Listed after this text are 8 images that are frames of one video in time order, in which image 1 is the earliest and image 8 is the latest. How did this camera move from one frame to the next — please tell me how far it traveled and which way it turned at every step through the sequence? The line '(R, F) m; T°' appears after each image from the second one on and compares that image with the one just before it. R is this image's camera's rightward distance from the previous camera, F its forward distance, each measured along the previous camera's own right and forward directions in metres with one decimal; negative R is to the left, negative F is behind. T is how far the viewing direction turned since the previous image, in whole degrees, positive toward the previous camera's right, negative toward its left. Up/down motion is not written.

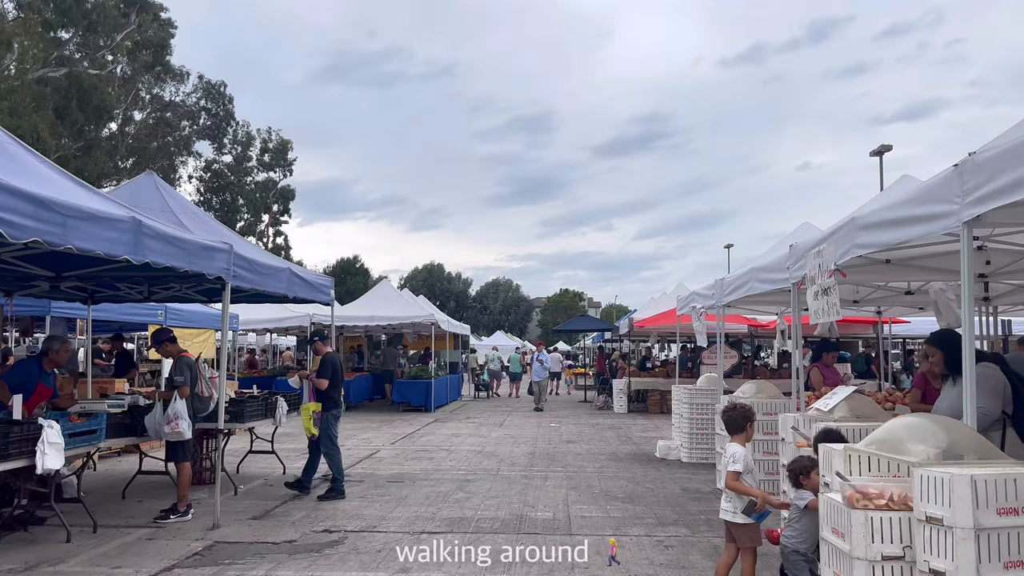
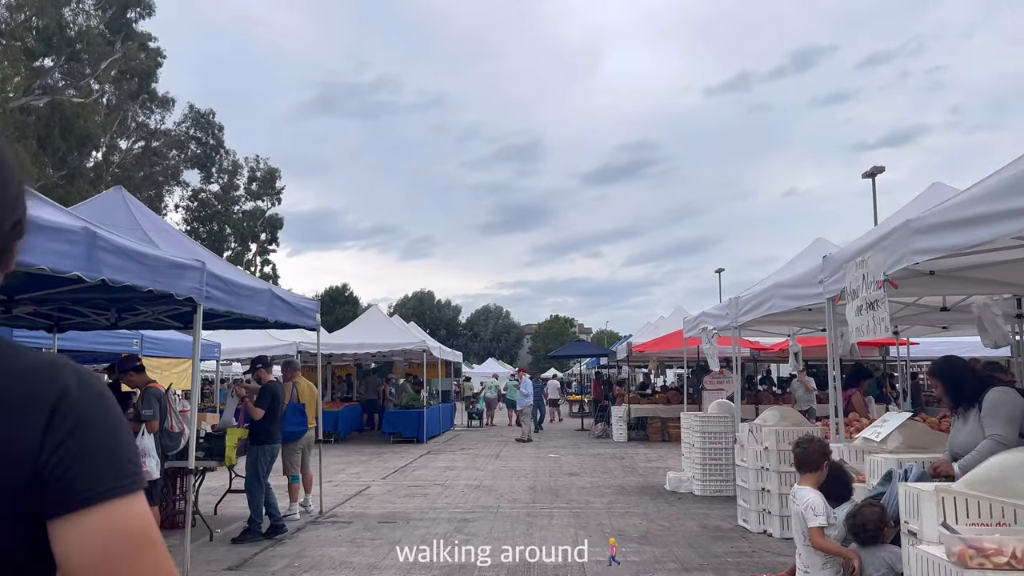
(-0.1, +0.7) m; +1°
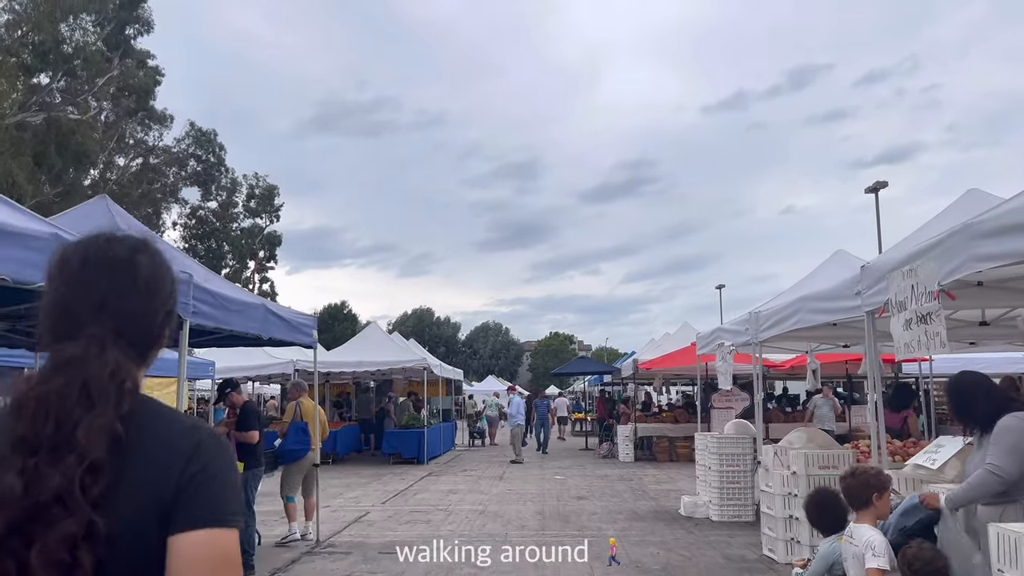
(-0.1, +0.5) m; 0°
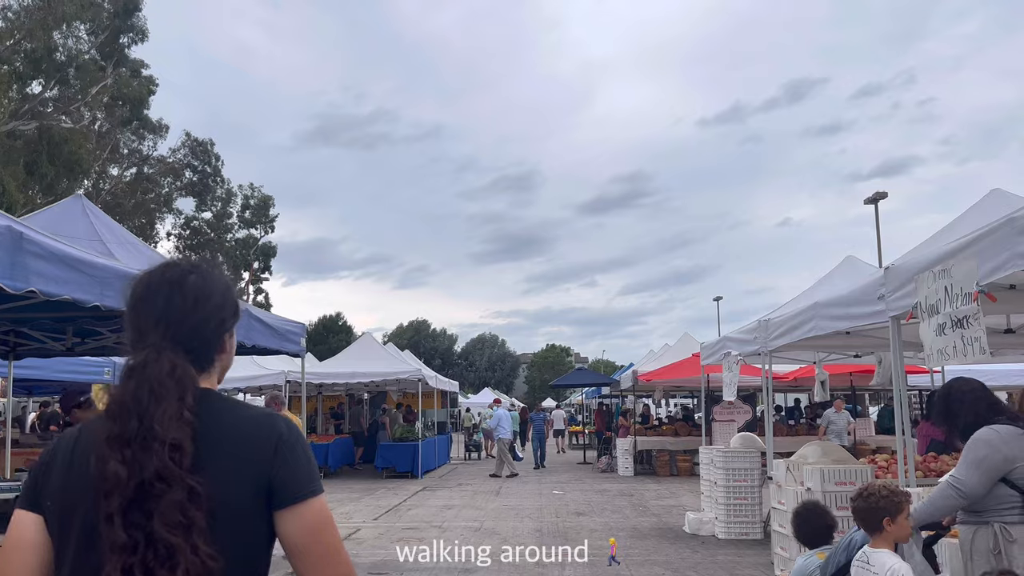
(0.0, +0.4) m; 0°
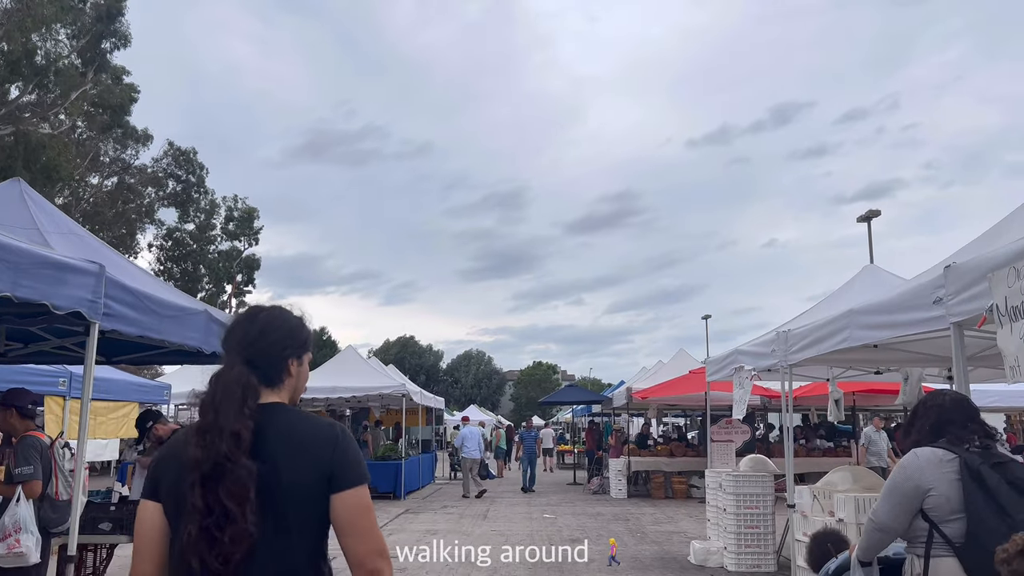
(-0.1, +0.8) m; +1°
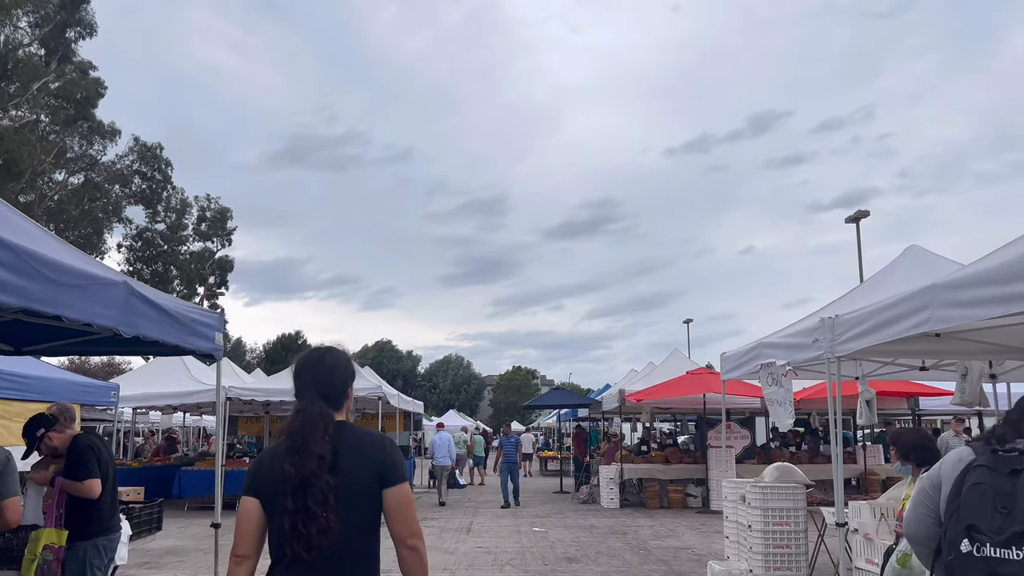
(-0.1, +1.2) m; +2°
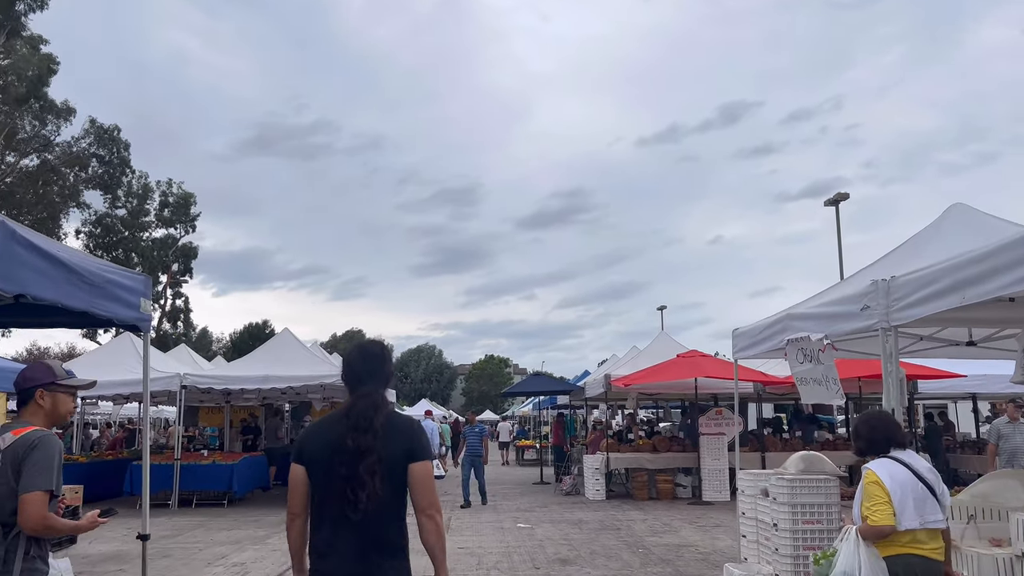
(-0.2, +1.1) m; +2°
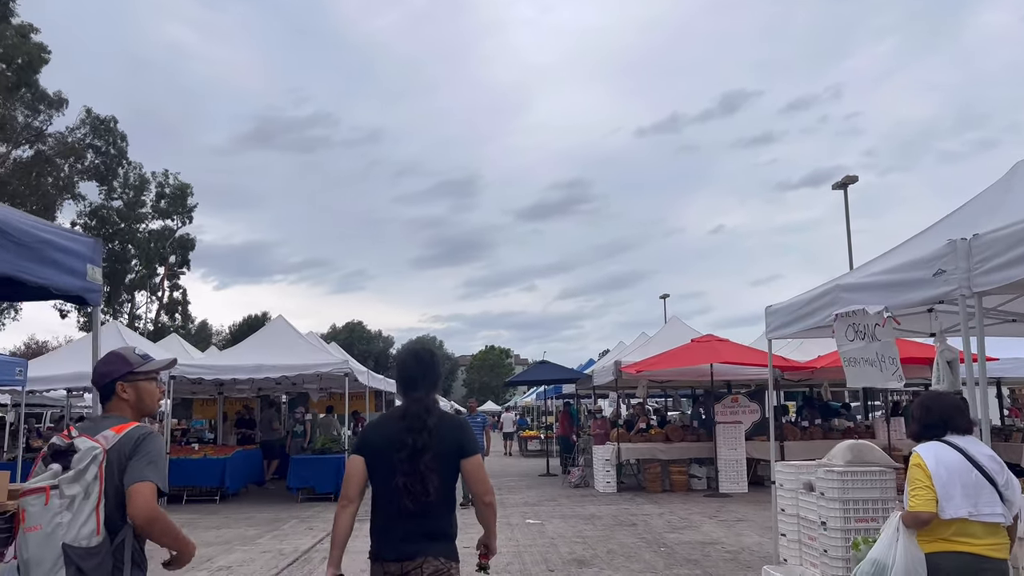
(-0.1, +0.8) m; 0°
